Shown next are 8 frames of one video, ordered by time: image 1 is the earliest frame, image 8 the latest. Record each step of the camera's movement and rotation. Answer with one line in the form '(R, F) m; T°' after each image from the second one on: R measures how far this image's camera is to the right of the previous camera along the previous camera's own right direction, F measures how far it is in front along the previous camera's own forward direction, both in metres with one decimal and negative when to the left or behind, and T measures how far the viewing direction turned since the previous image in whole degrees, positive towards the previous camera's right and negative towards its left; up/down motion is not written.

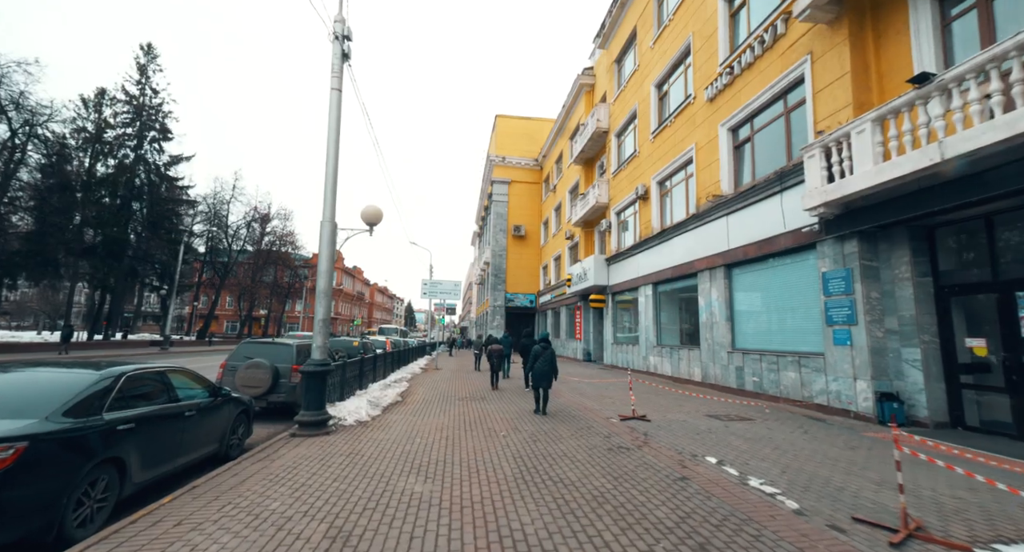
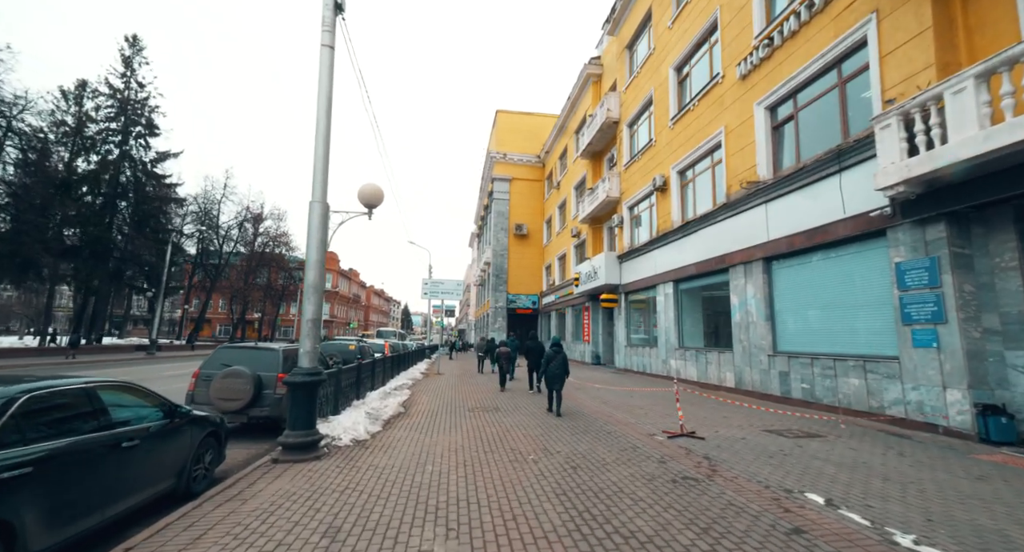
(-0.5, +1.3) m; 0°
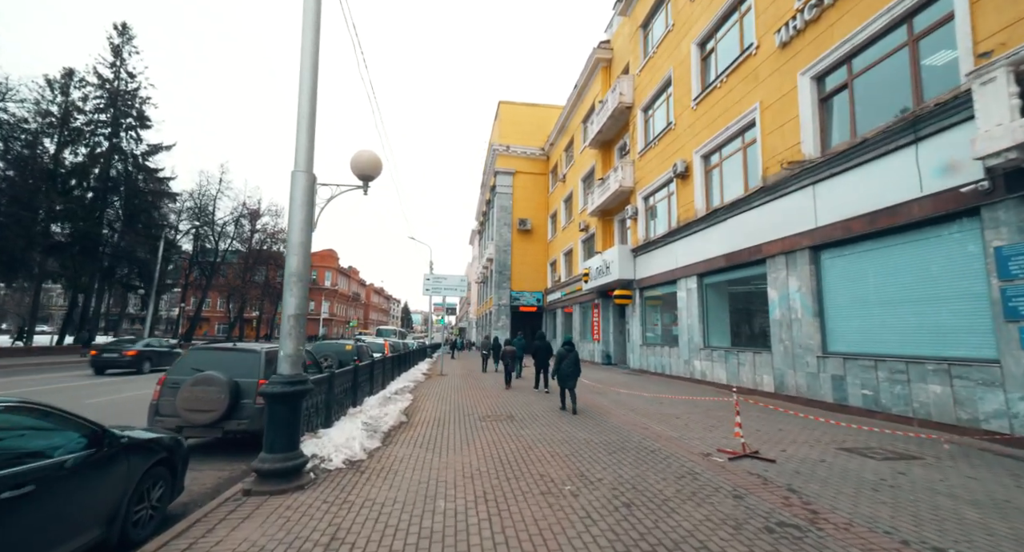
(-0.4, +1.3) m; 0°
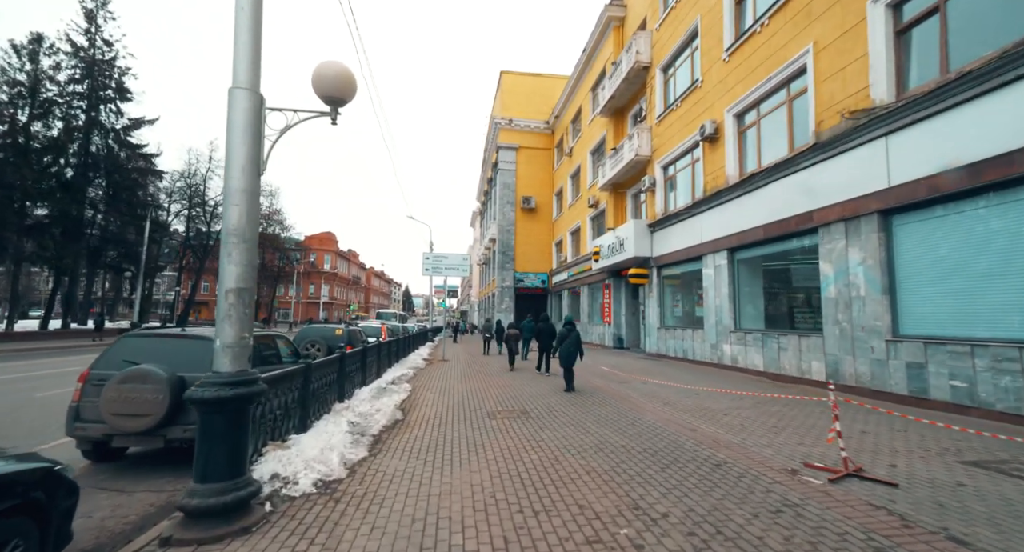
(-0.2, +1.5) m; 0°
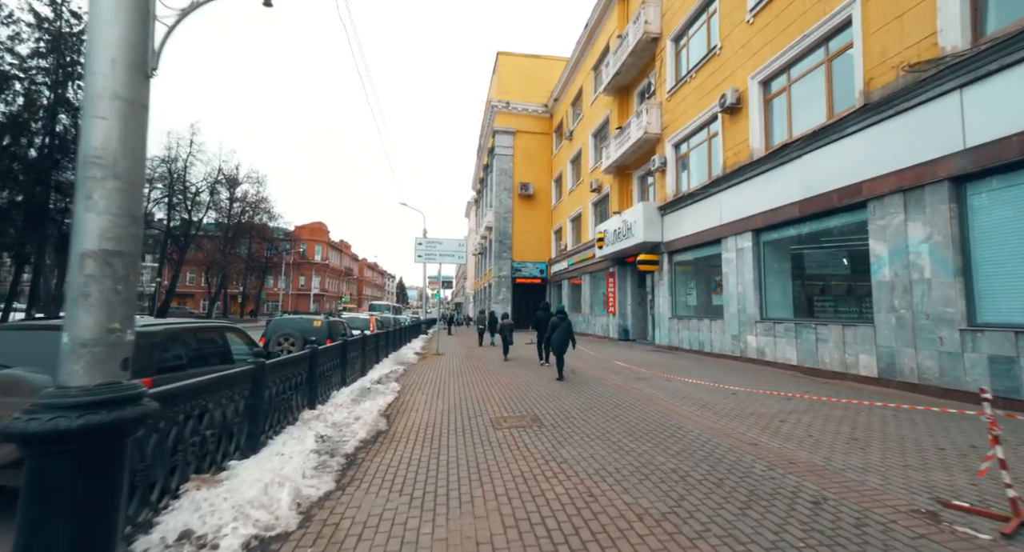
(-0.2, +1.4) m; +1°
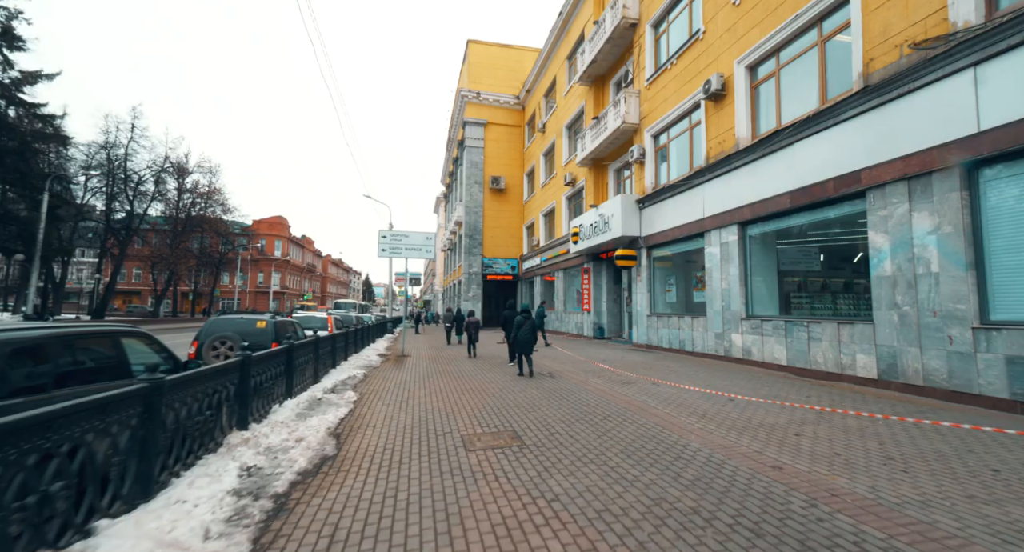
(-0.1, +1.0) m; +4°
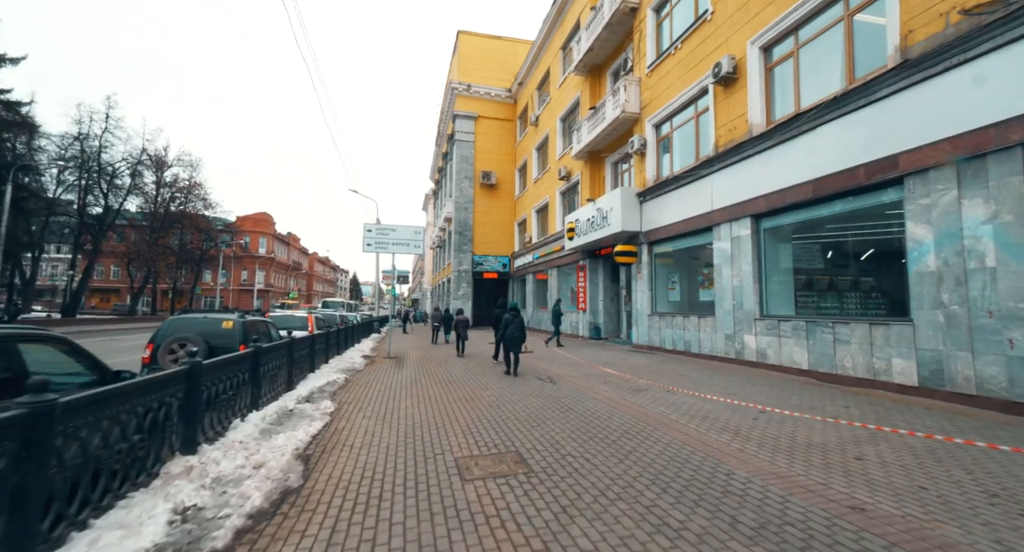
(-0.2, +1.0) m; +1°
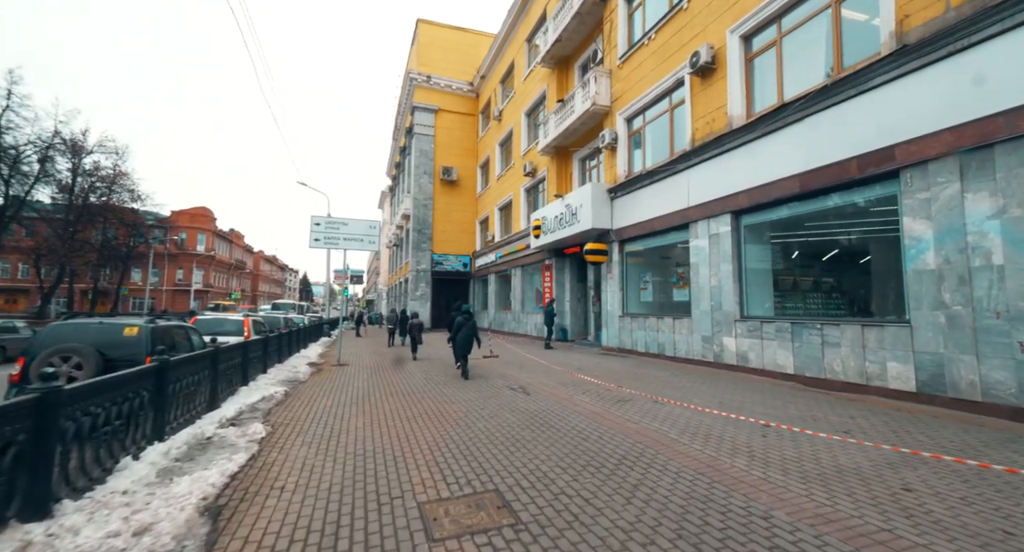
(-0.2, +1.0) m; +6°
